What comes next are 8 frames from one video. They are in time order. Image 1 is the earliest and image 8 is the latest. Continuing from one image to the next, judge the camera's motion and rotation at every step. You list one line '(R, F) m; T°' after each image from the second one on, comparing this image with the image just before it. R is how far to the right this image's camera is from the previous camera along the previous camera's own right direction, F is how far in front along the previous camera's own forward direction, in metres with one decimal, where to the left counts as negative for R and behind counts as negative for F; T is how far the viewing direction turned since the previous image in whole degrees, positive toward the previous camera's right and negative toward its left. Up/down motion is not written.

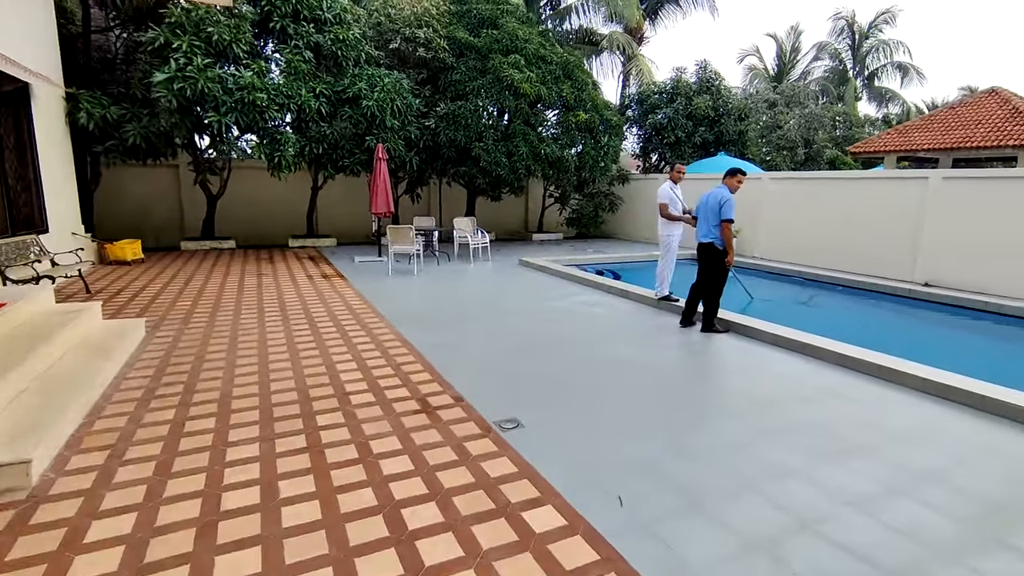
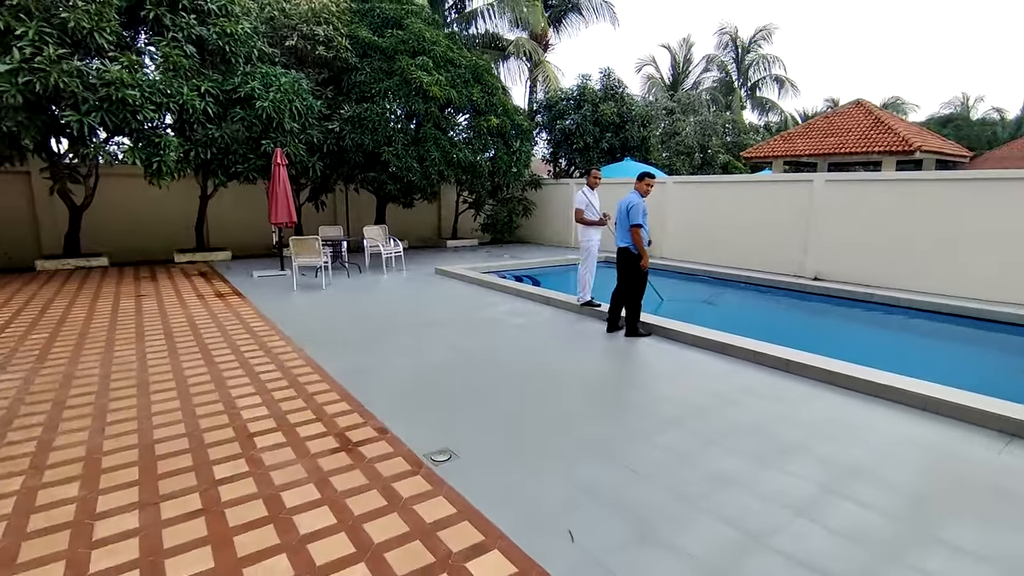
(-0.1, +0.2) m; +9°
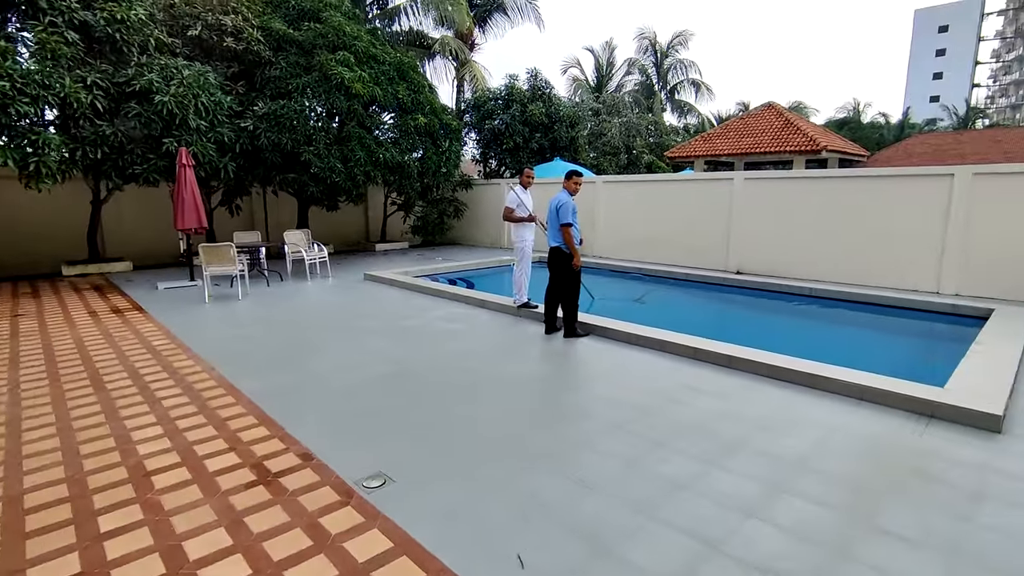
(0.0, +0.2) m; +7°
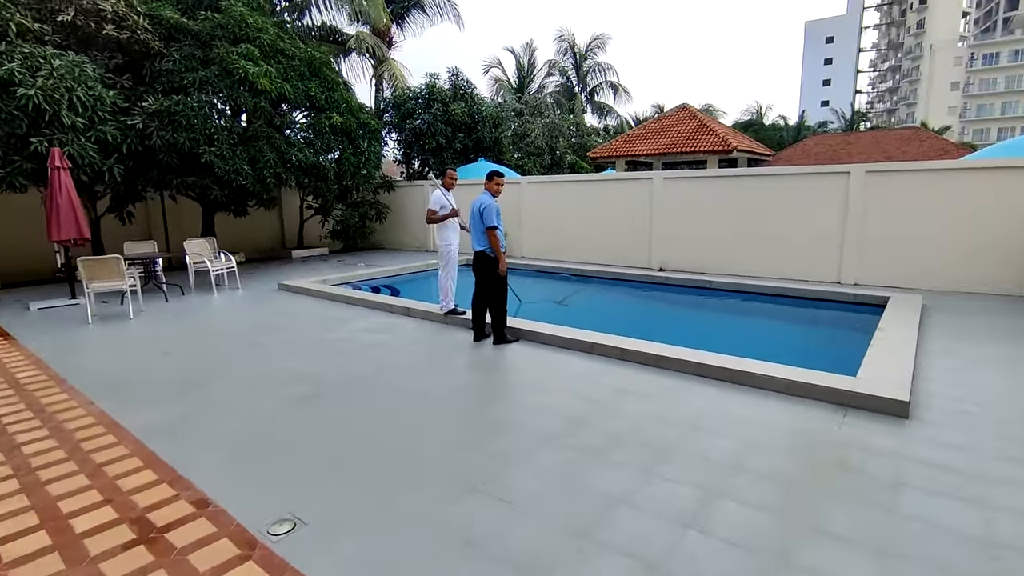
(0.0, +0.2) m; +8°
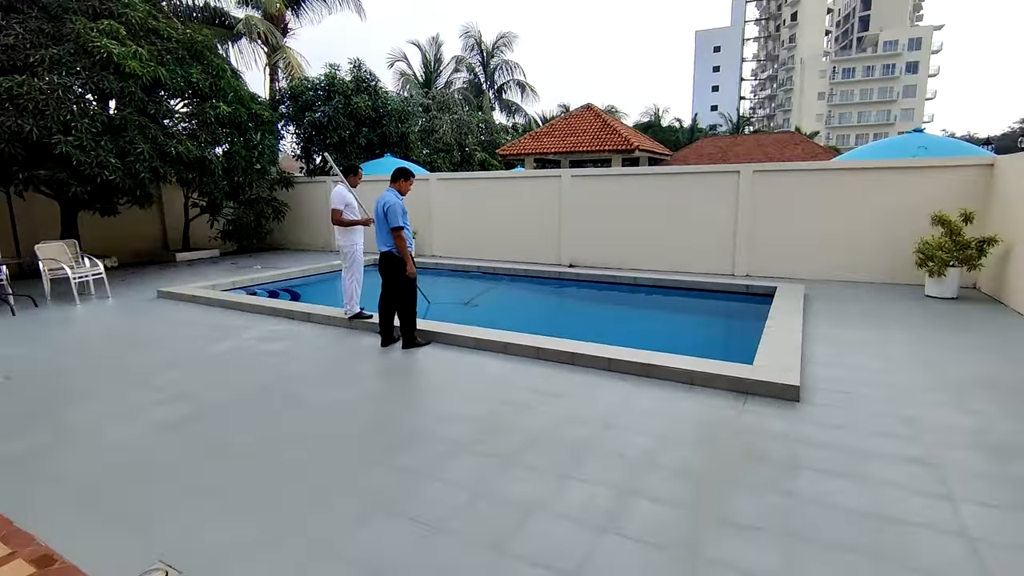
(0.0, +0.1) m; +9°
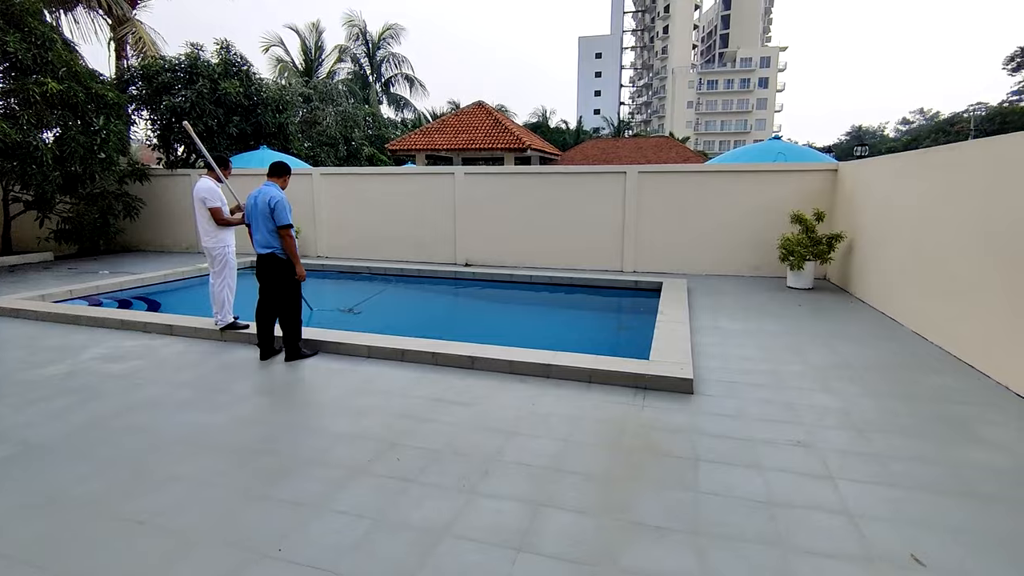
(0.0, +0.2) m; +11°
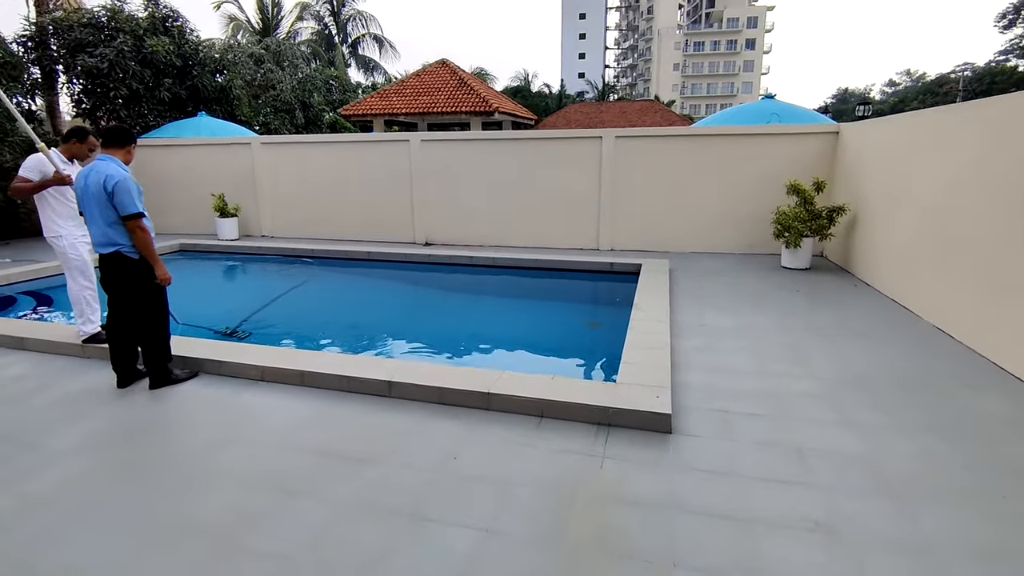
(+0.3, +0.9) m; +1°
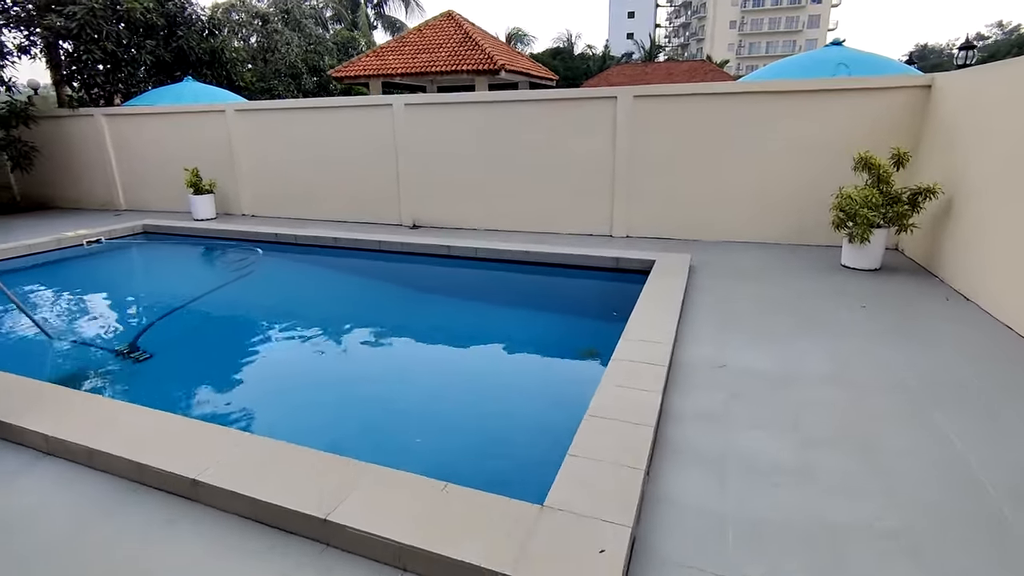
(+0.6, +1.2) m; -5°
